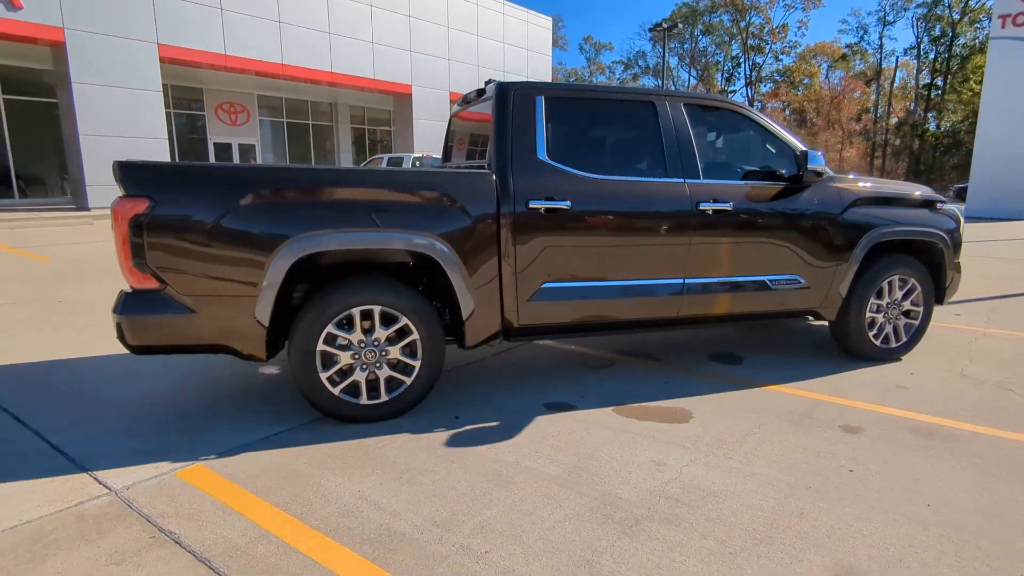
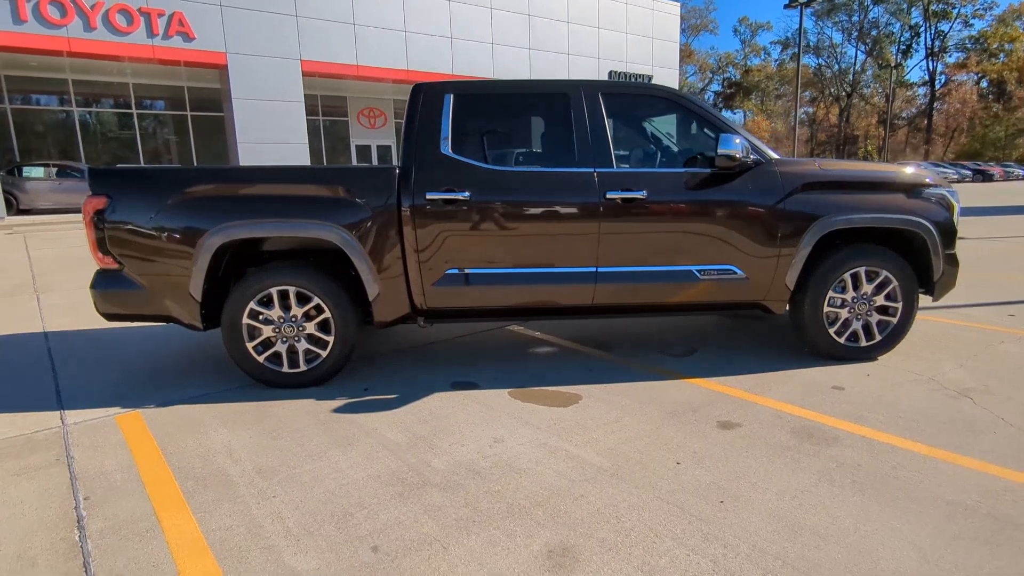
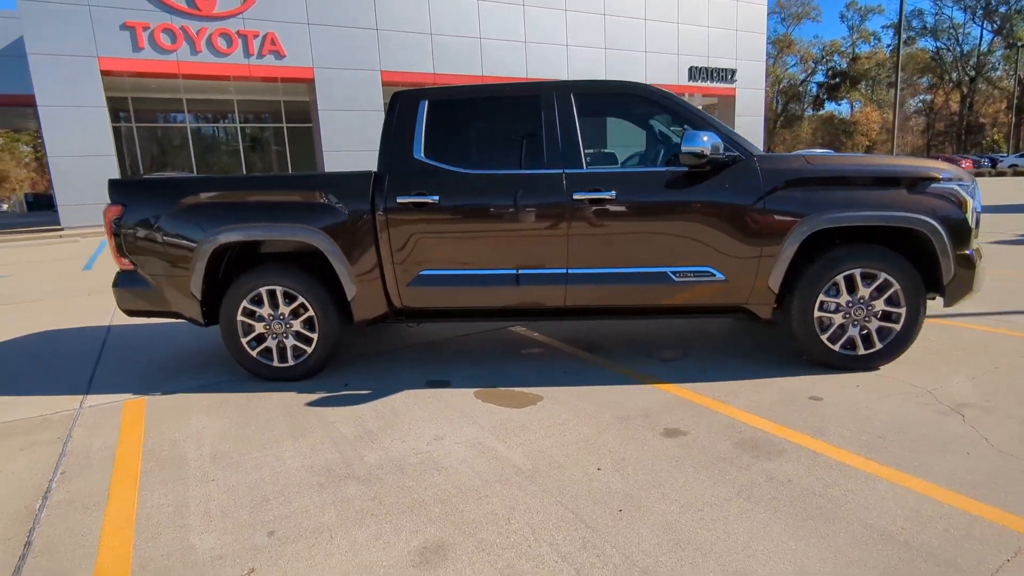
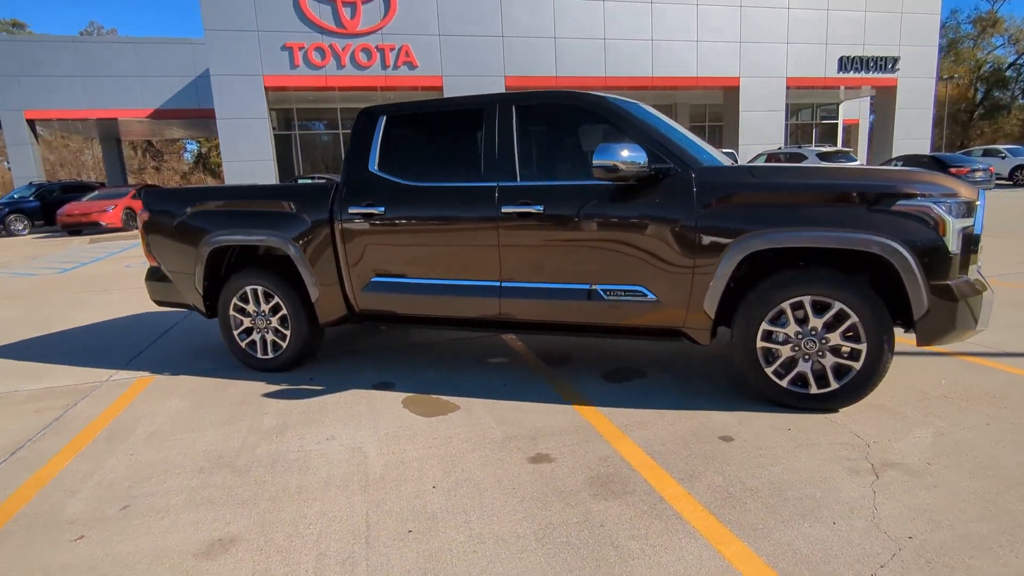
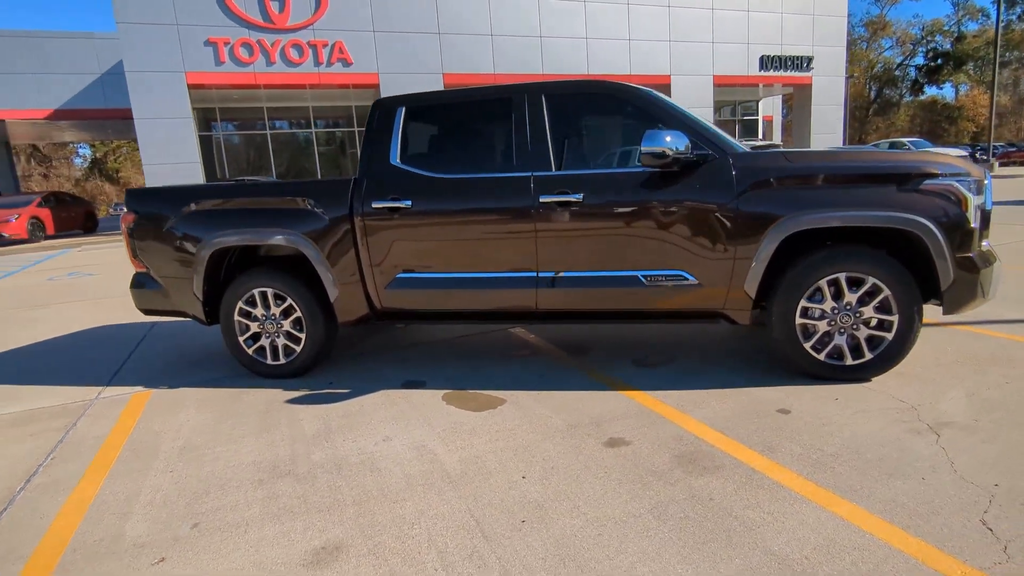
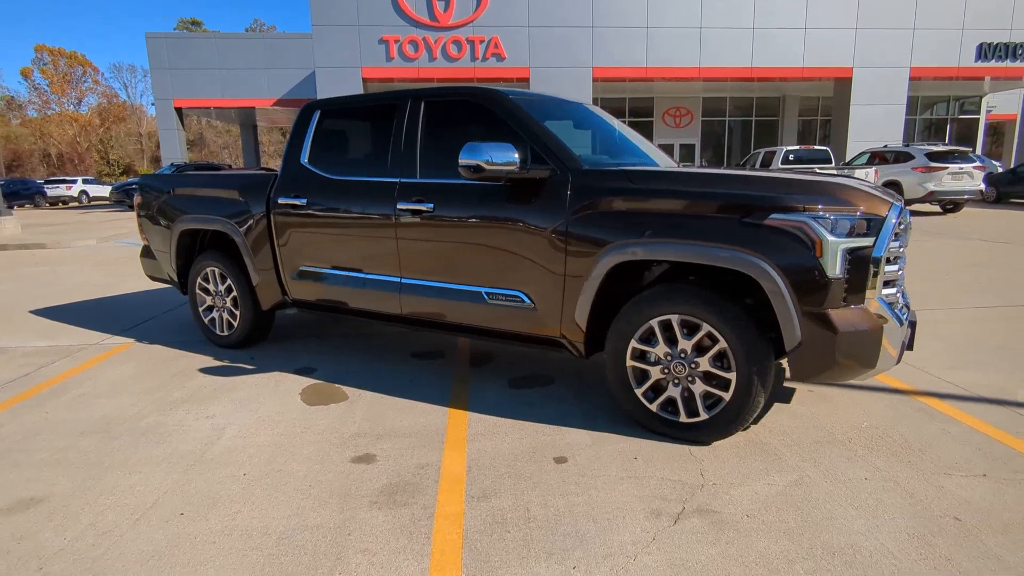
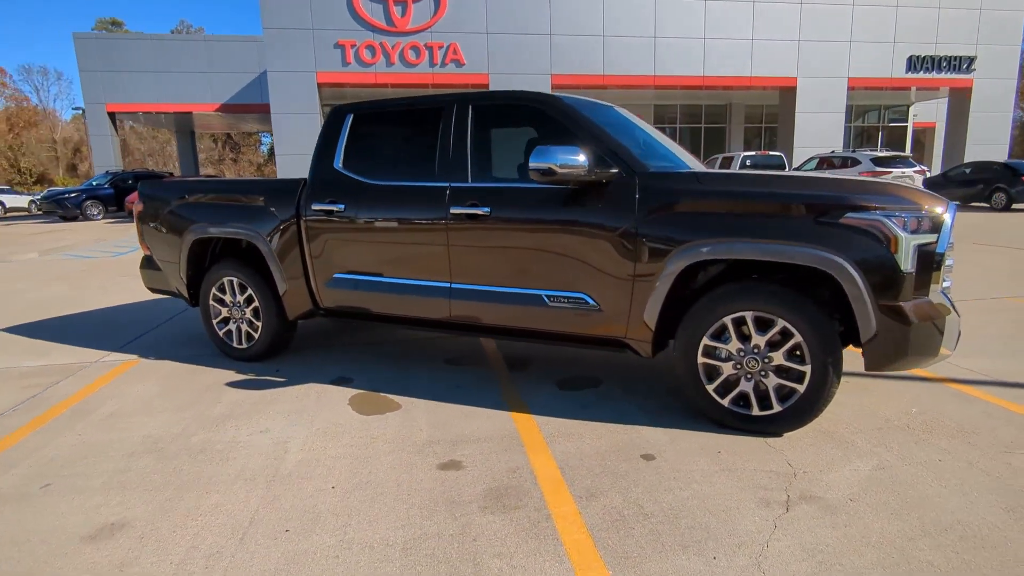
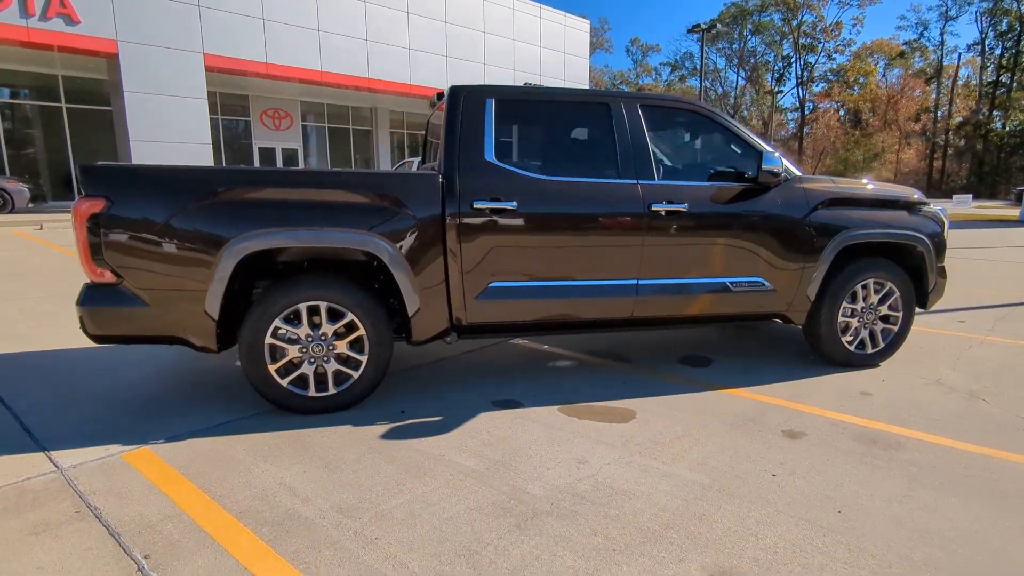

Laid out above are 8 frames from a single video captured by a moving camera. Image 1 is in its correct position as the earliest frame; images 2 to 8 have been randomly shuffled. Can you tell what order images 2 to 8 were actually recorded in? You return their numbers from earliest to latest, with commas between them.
8, 2, 3, 5, 4, 7, 6
